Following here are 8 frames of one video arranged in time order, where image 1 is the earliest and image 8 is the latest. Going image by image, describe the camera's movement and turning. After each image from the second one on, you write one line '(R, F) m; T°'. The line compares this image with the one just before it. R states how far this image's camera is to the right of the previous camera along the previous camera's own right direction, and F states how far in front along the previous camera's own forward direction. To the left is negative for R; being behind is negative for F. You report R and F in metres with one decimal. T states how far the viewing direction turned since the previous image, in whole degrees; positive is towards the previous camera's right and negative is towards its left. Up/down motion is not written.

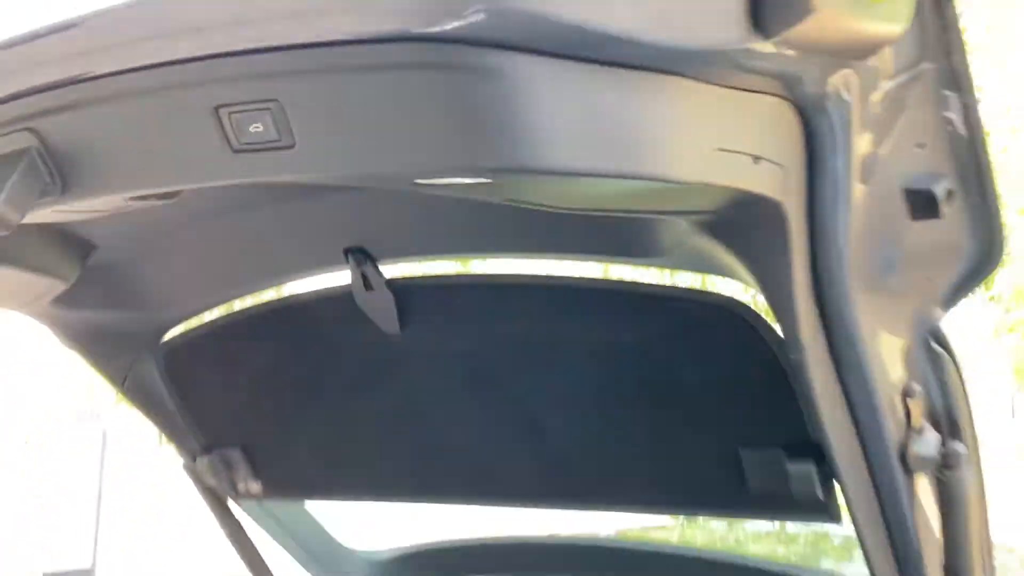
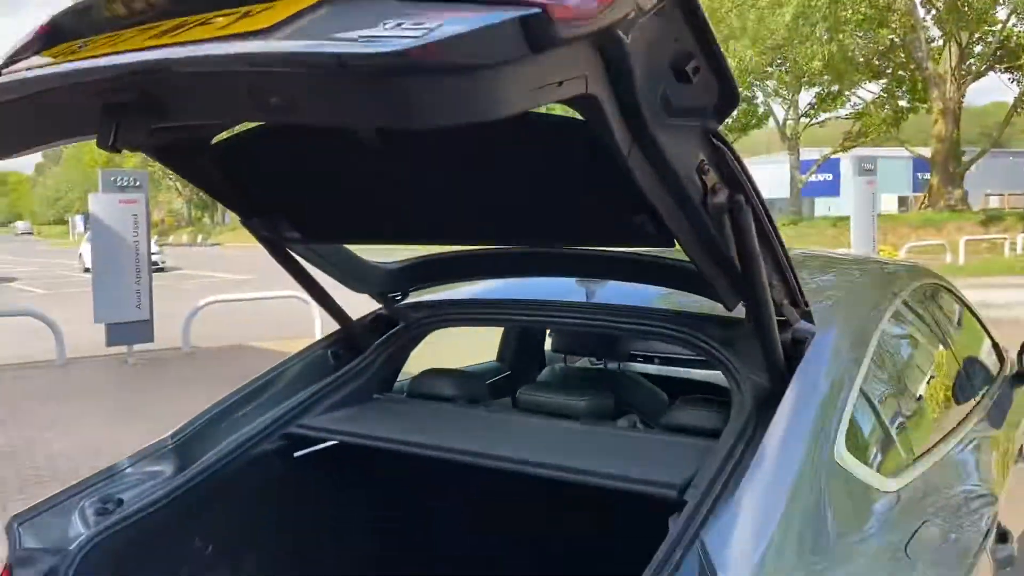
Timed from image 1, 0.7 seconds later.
(+0.1, -0.5) m; -1°
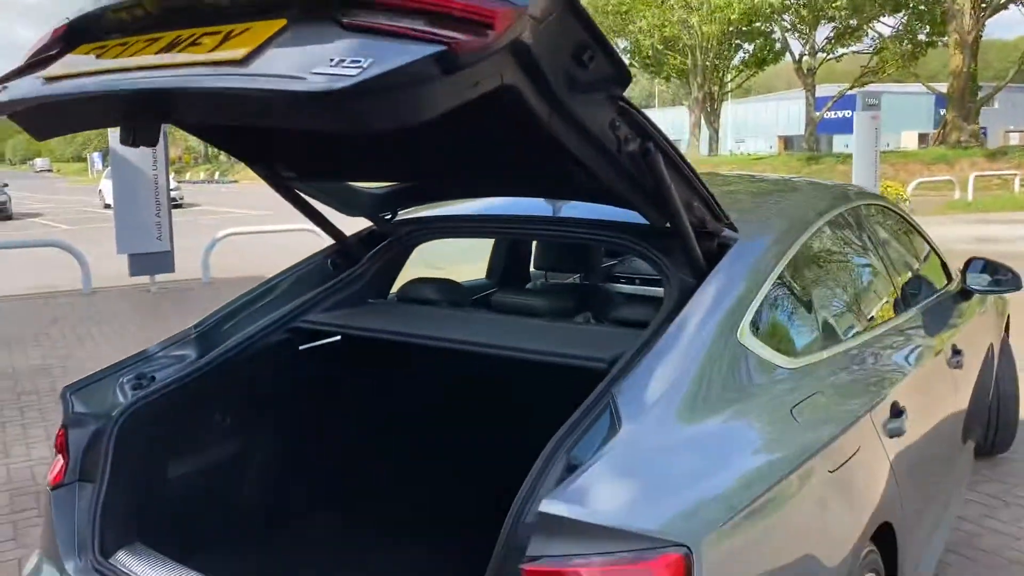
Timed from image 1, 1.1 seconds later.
(+0.1, -0.4) m; -1°
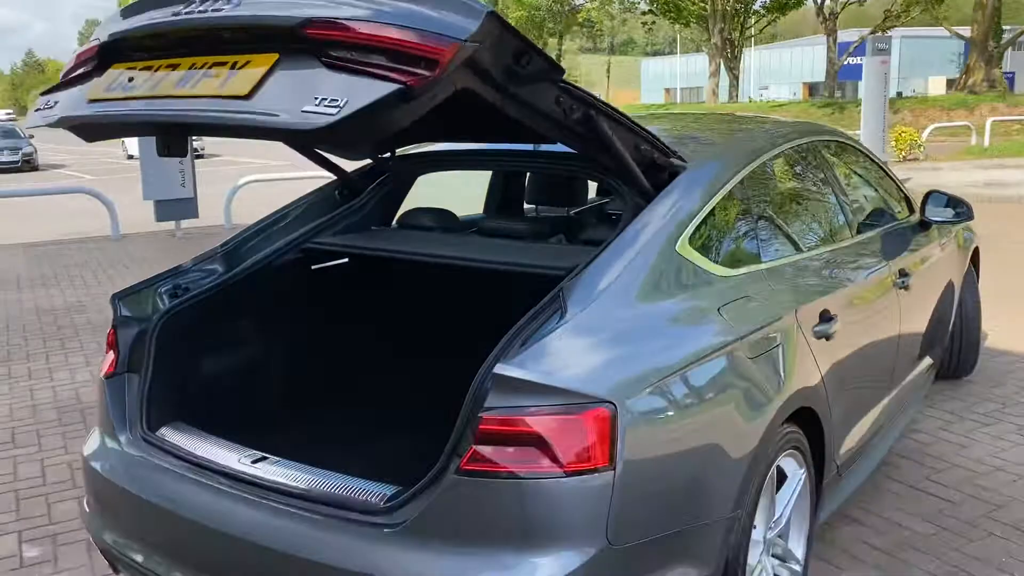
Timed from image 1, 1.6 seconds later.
(+0.1, -0.4) m; -1°
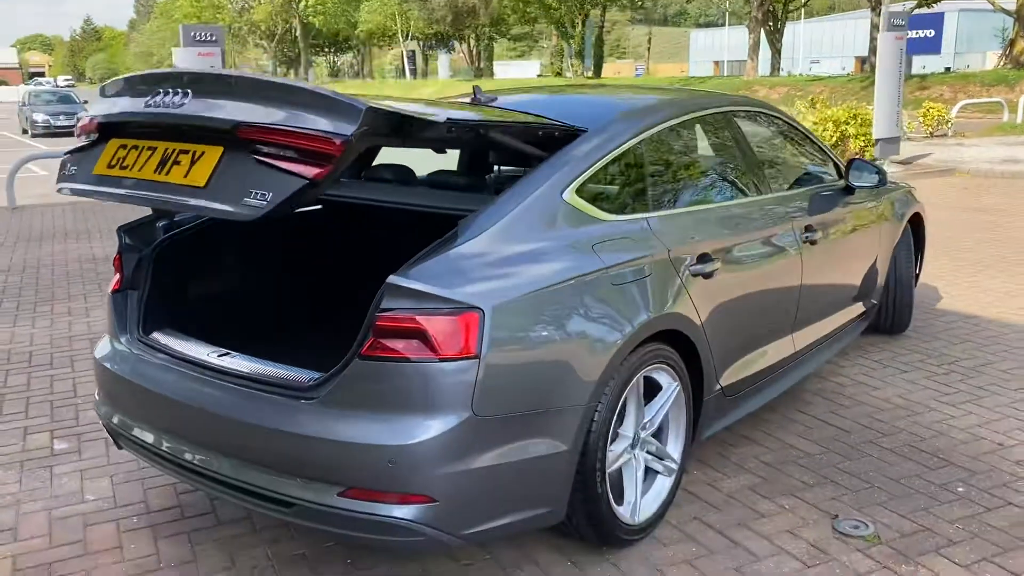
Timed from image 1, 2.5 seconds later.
(+0.4, -0.6) m; -3°
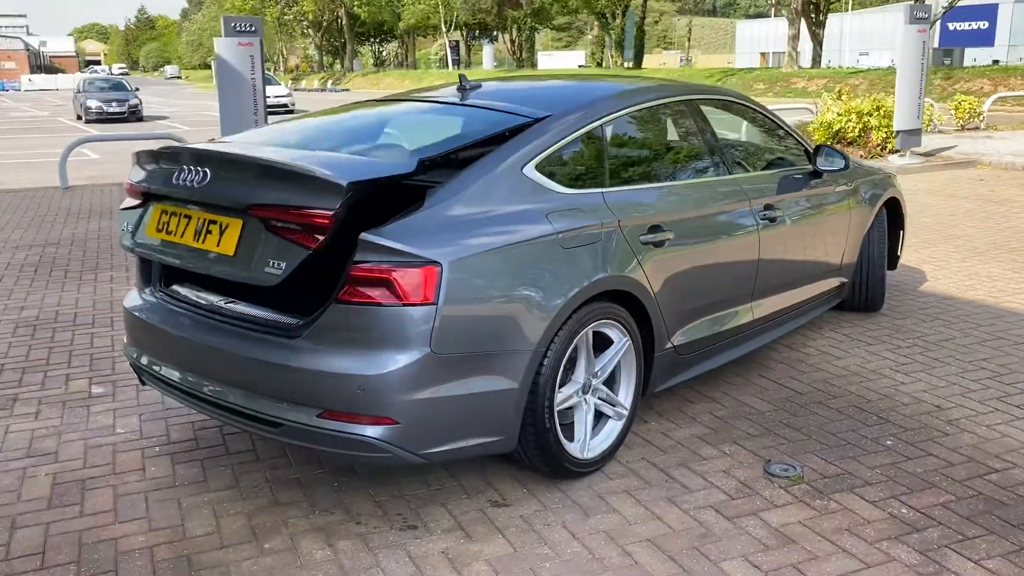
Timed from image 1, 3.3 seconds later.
(+0.3, -0.4) m; -3°
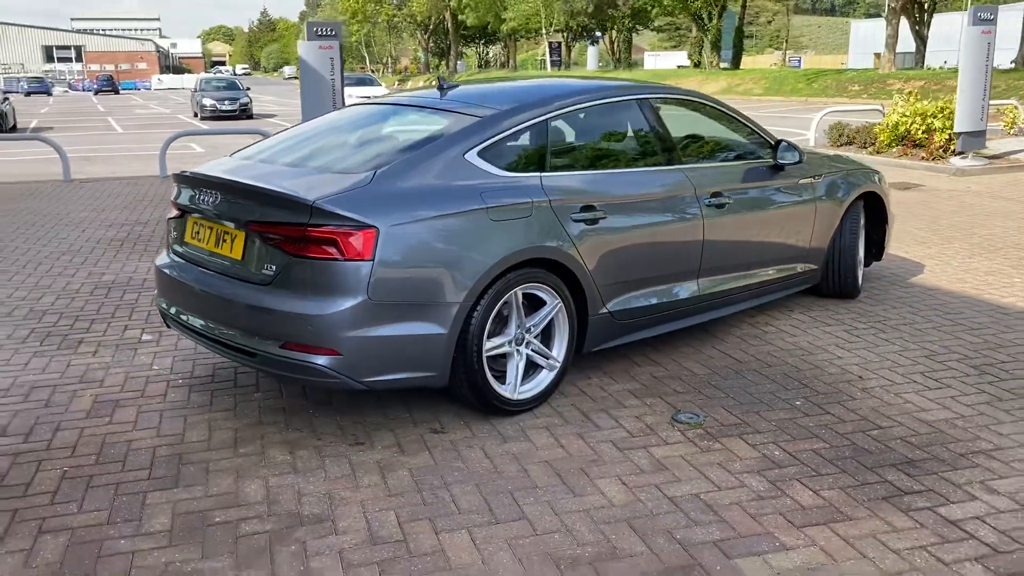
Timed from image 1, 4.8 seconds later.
(+0.7, -0.6) m; -7°
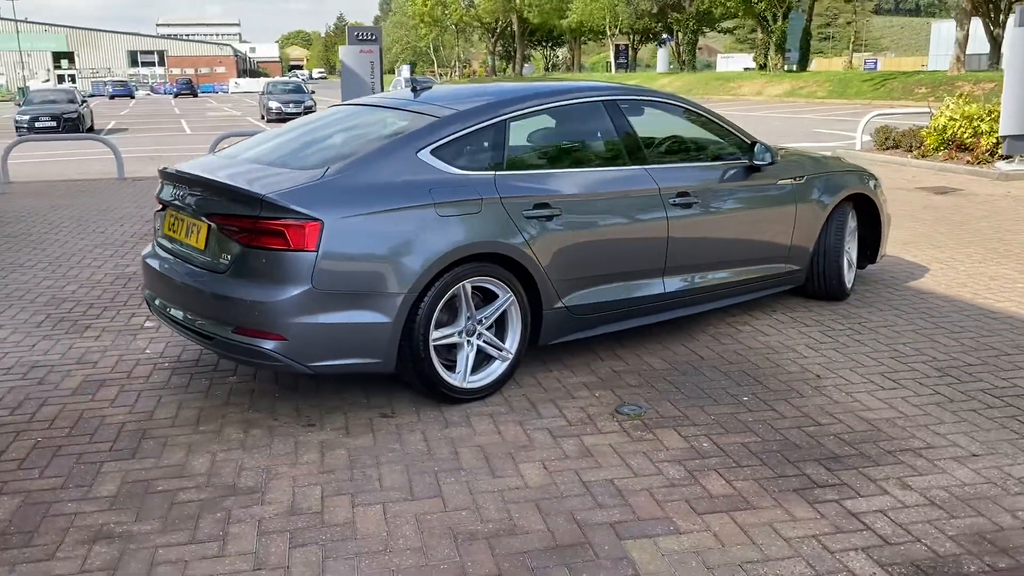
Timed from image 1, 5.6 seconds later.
(+0.6, -0.2) m; -4°
